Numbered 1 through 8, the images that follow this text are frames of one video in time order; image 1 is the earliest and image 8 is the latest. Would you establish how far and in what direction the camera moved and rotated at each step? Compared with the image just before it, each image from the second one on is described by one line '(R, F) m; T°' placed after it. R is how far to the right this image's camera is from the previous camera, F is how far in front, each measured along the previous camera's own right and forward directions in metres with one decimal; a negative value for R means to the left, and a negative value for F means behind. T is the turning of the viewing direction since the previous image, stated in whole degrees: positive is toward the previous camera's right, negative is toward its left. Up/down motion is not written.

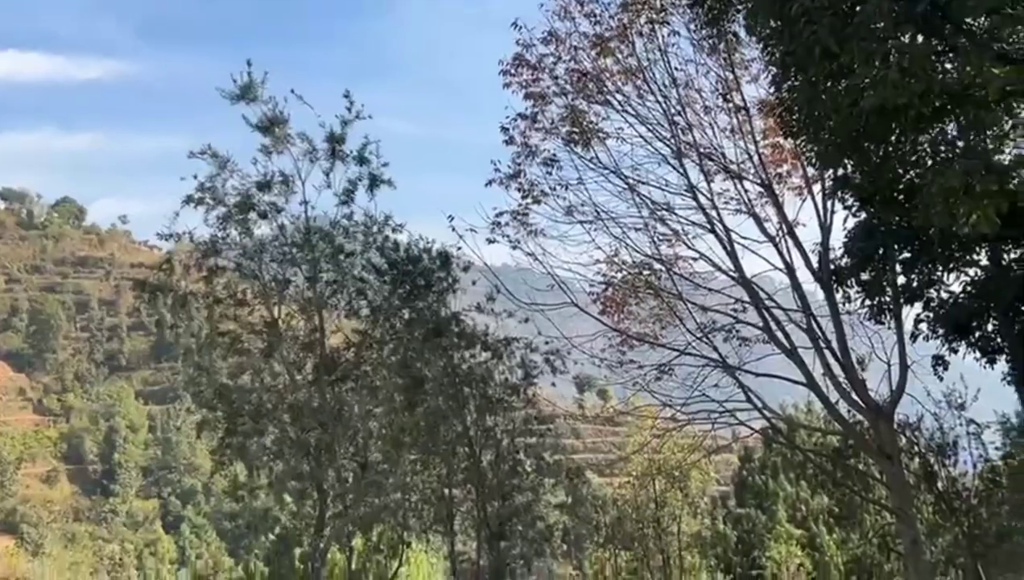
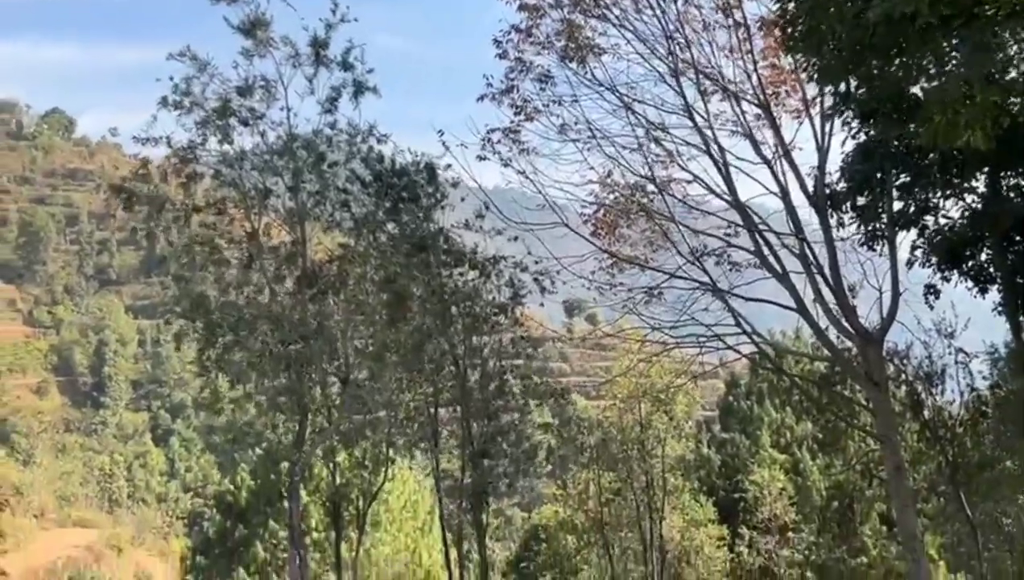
(0.0, +0.2) m; 0°
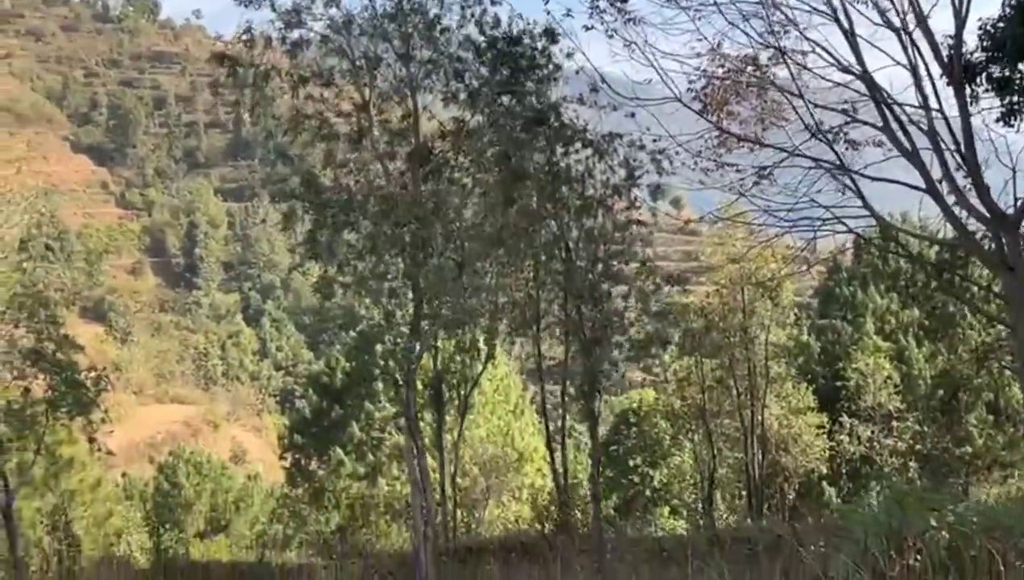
(-0.3, +0.5) m; -4°
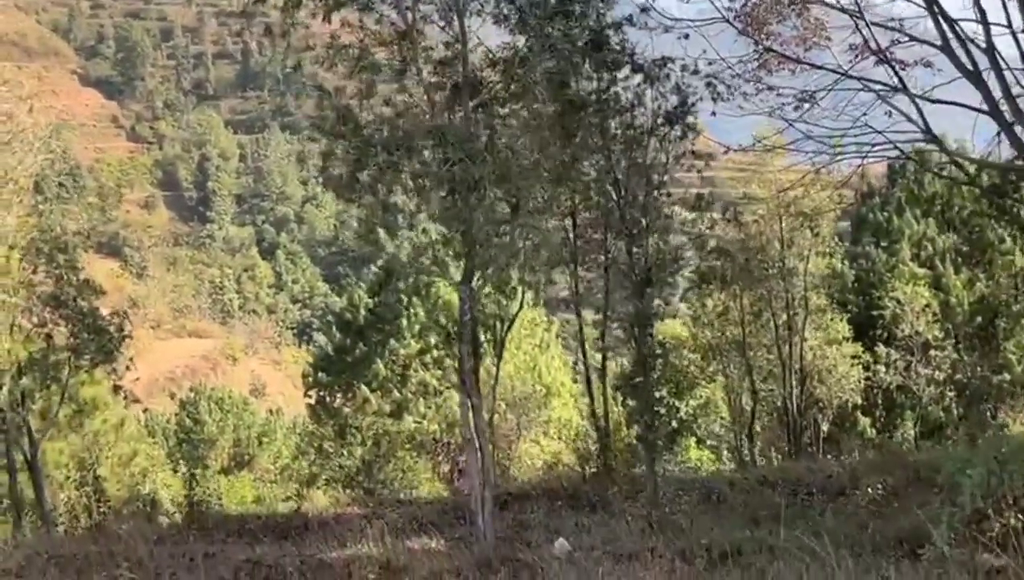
(-0.3, +0.5) m; -1°
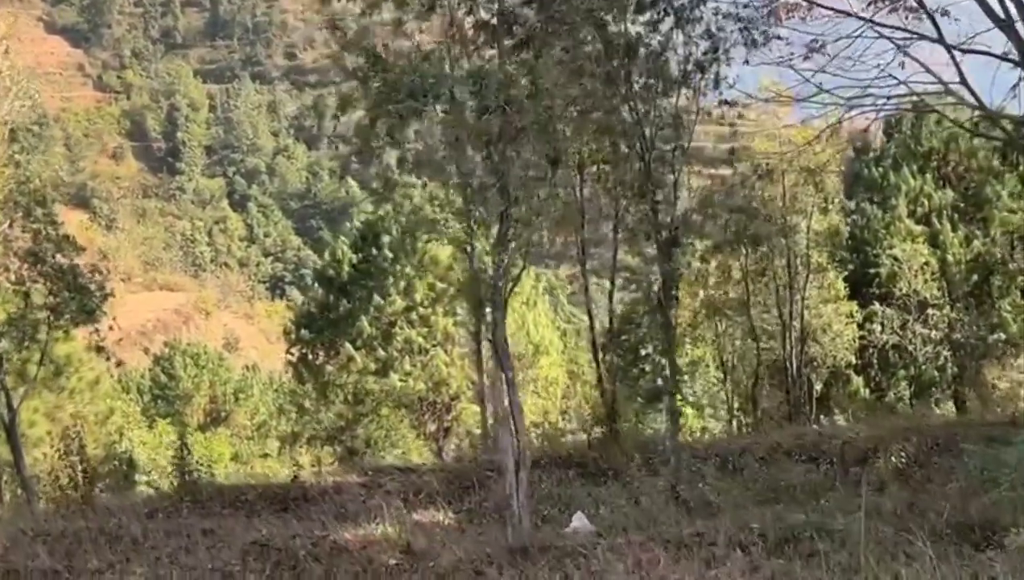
(-0.3, +0.6) m; +1°
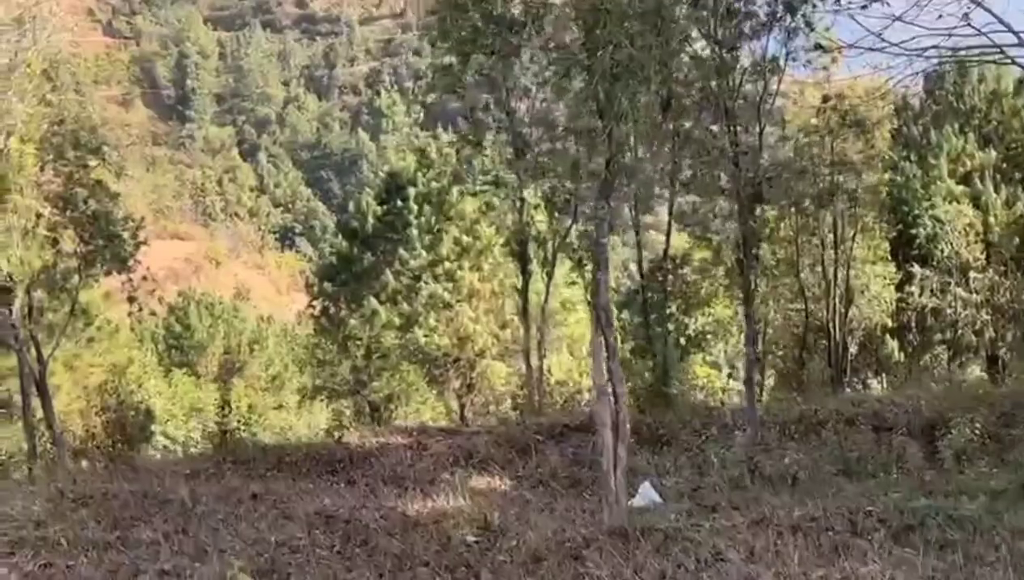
(-0.4, +0.5) m; 0°
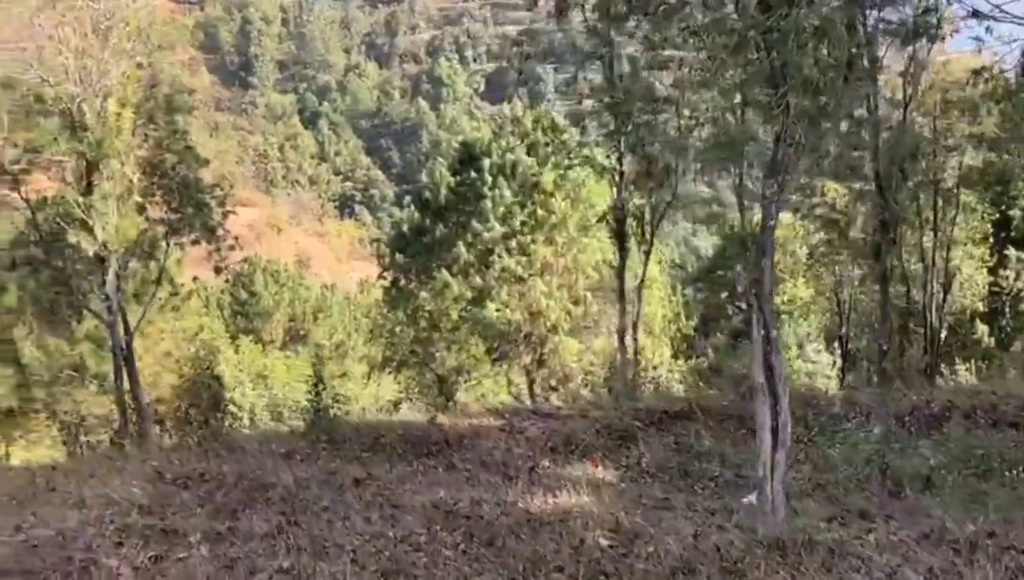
(-0.4, +0.4) m; -3°
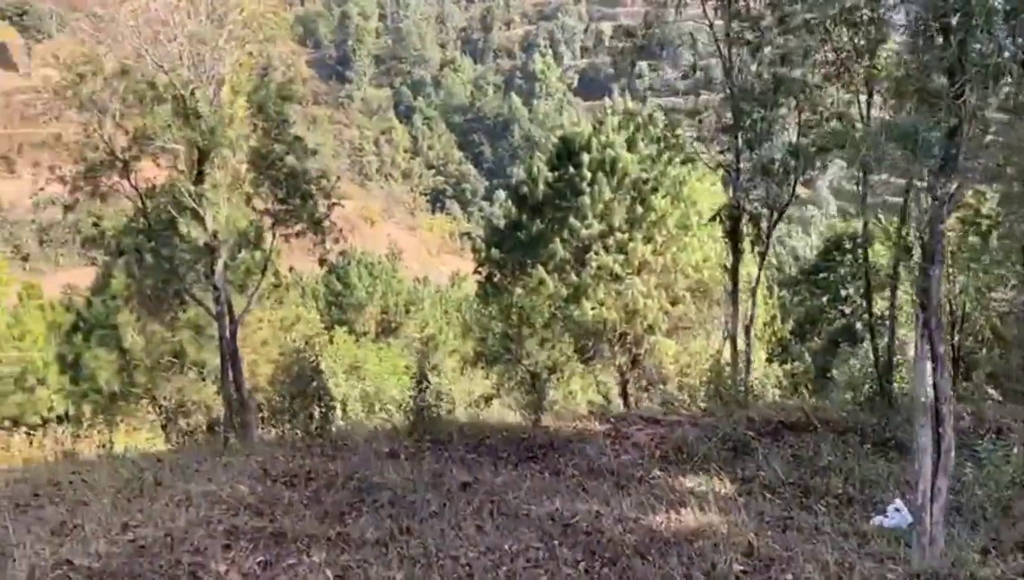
(-0.2, +0.3) m; -5°
